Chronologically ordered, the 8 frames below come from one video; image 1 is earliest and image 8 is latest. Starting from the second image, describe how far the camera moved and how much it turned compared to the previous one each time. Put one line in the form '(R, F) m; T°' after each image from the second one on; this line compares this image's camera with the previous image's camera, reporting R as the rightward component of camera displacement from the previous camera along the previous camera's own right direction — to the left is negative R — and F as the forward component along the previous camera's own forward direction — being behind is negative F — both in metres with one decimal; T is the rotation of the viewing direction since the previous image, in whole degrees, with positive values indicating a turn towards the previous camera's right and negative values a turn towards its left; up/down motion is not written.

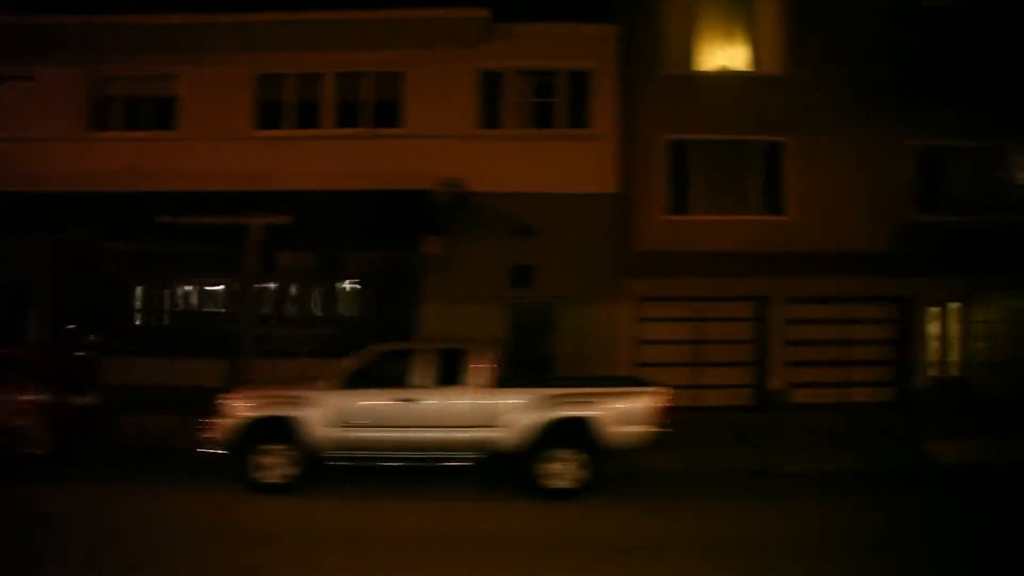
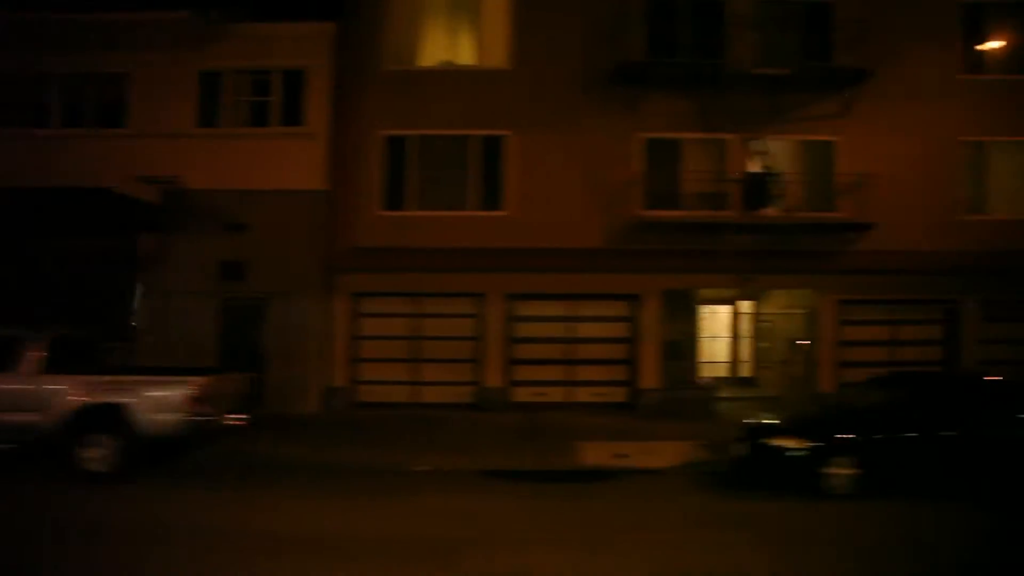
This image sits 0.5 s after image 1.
(+5.6, +0.3) m; -6°
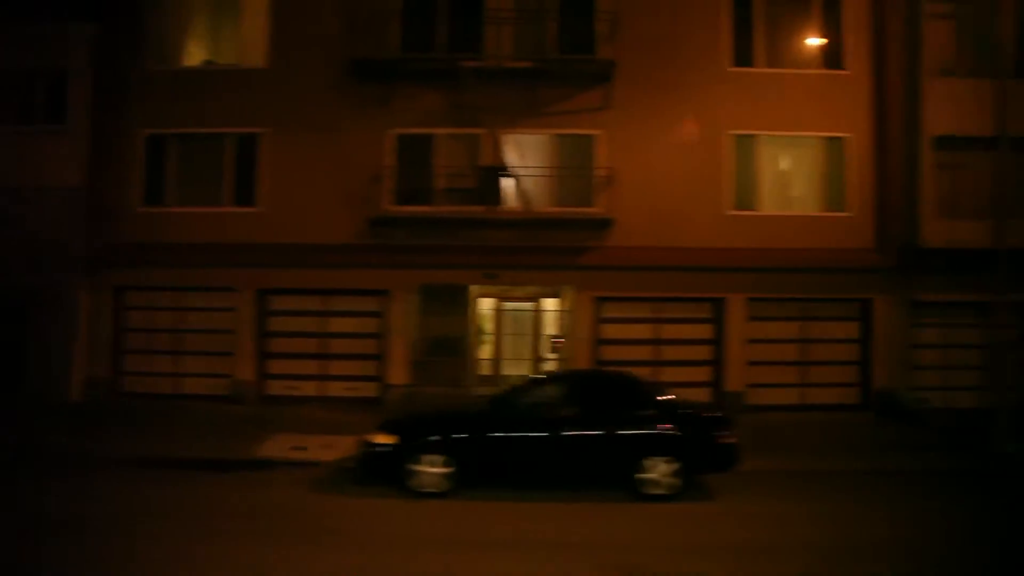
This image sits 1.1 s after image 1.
(+4.9, +0.1) m; -5°
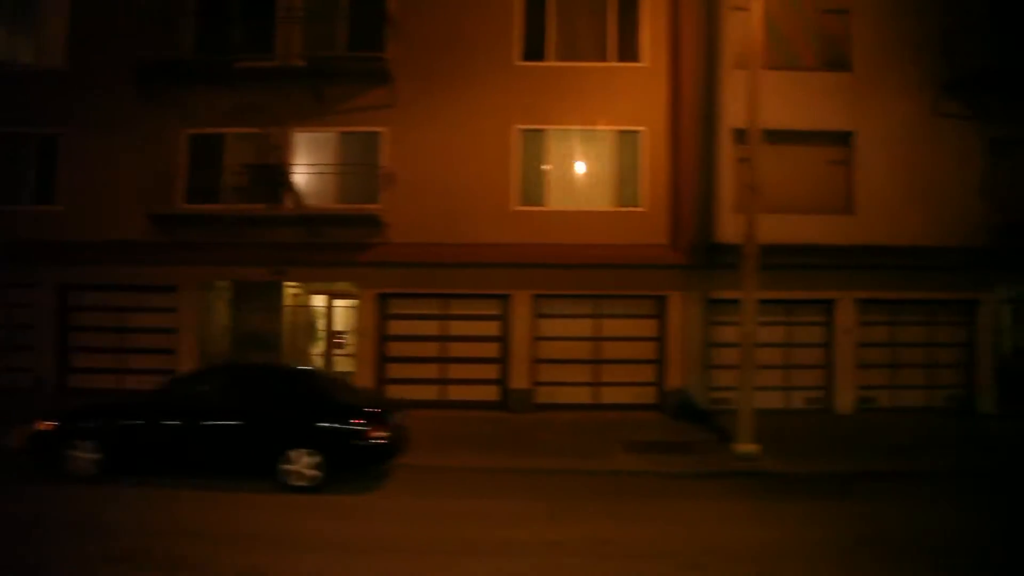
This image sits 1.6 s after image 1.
(+4.2, +0.2) m; -4°
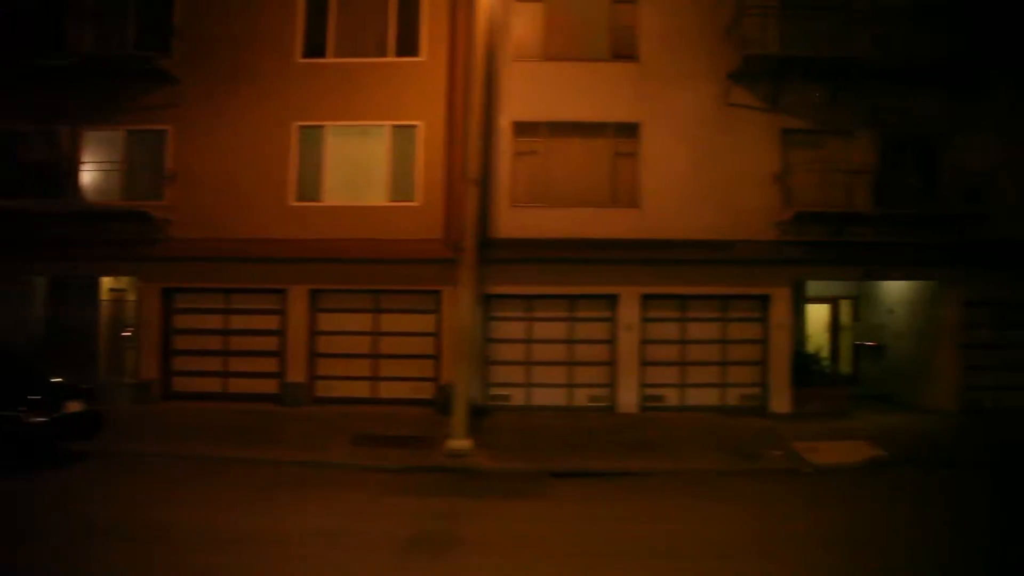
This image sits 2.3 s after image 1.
(+4.4, +0.1) m; -5°
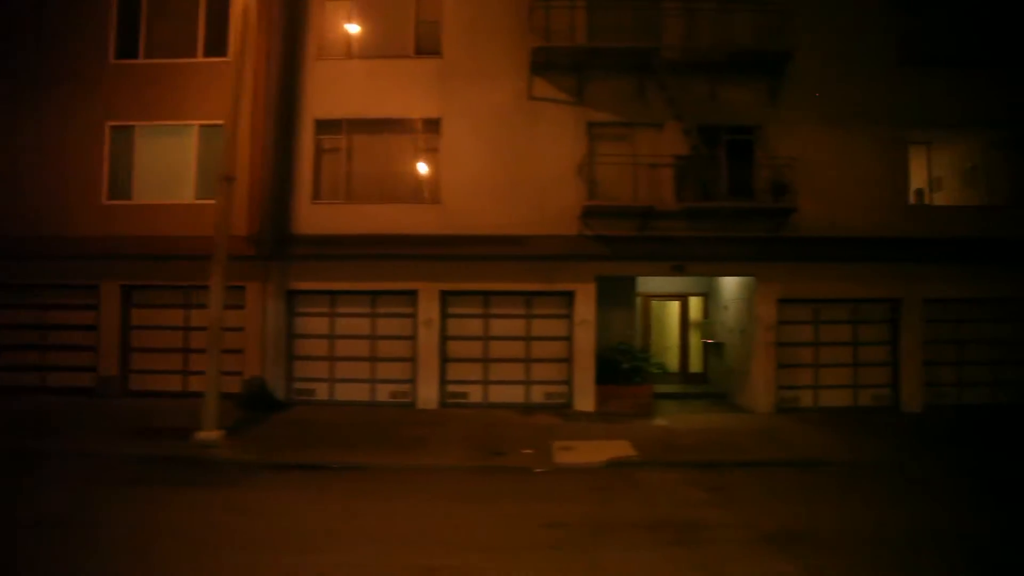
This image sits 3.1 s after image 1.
(+3.9, +0.1) m; -4°
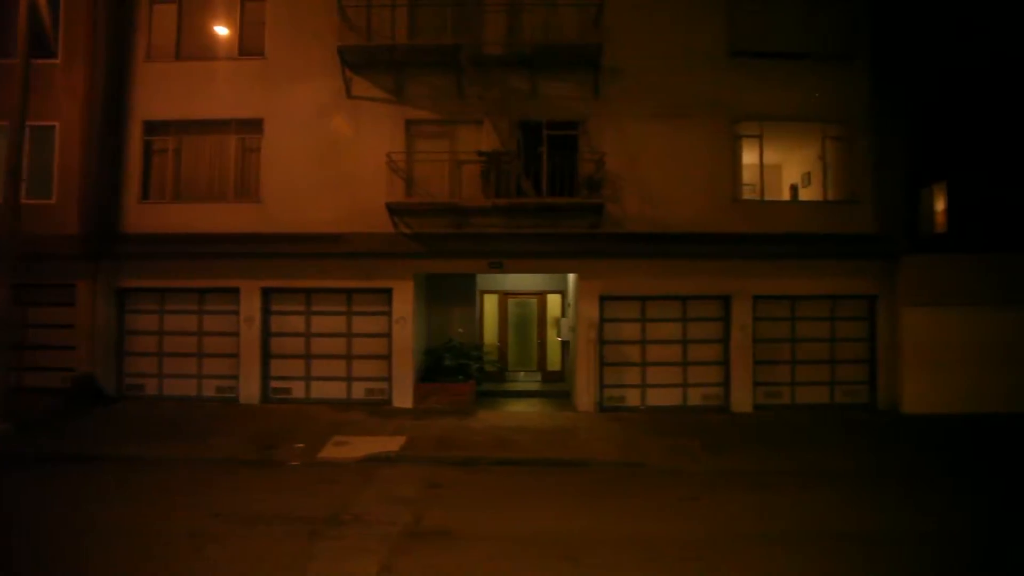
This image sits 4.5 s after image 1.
(+3.5, +0.1) m; -3°
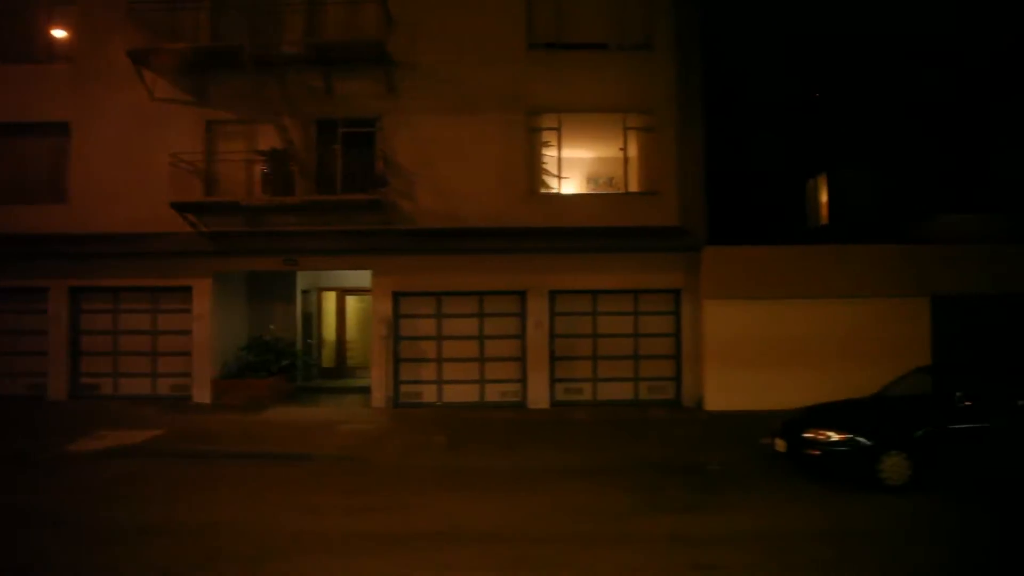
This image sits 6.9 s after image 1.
(+4.0, +0.1) m; -4°
